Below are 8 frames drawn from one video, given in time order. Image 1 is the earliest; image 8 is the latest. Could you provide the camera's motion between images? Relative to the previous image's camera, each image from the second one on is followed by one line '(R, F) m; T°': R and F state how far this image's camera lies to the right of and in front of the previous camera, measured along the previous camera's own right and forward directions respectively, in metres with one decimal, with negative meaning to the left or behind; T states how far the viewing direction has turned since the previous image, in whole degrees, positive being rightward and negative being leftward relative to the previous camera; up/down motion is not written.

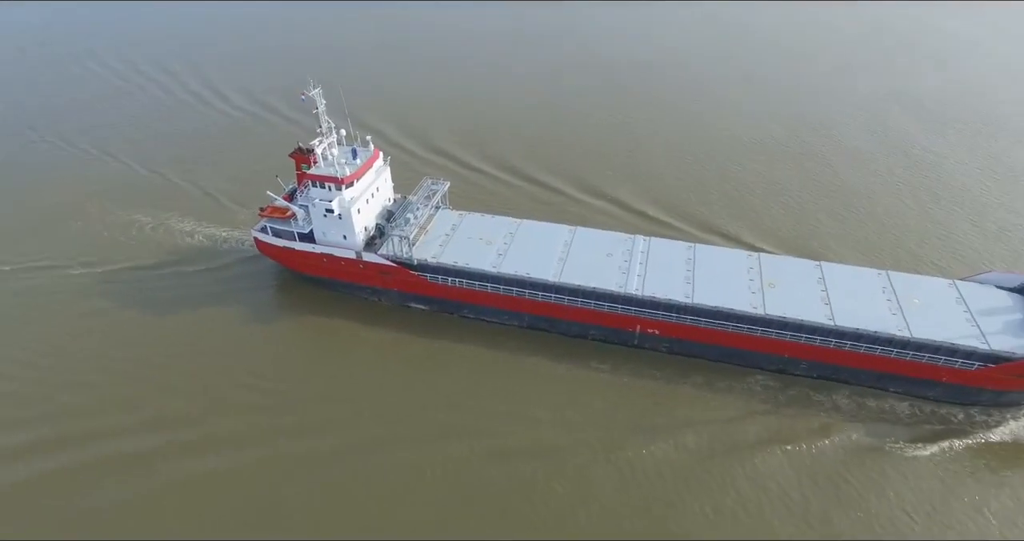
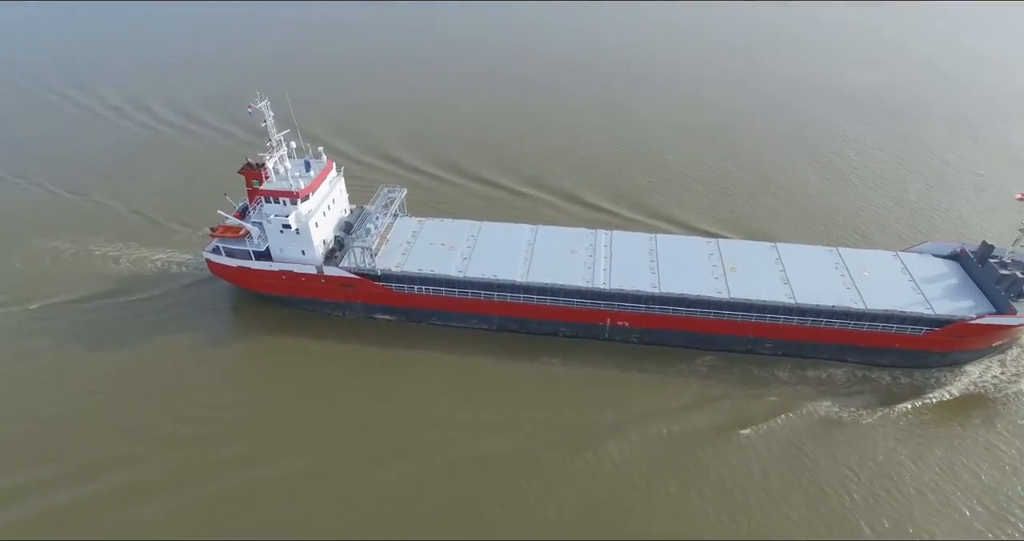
(-0.1, +0.1) m; +4°
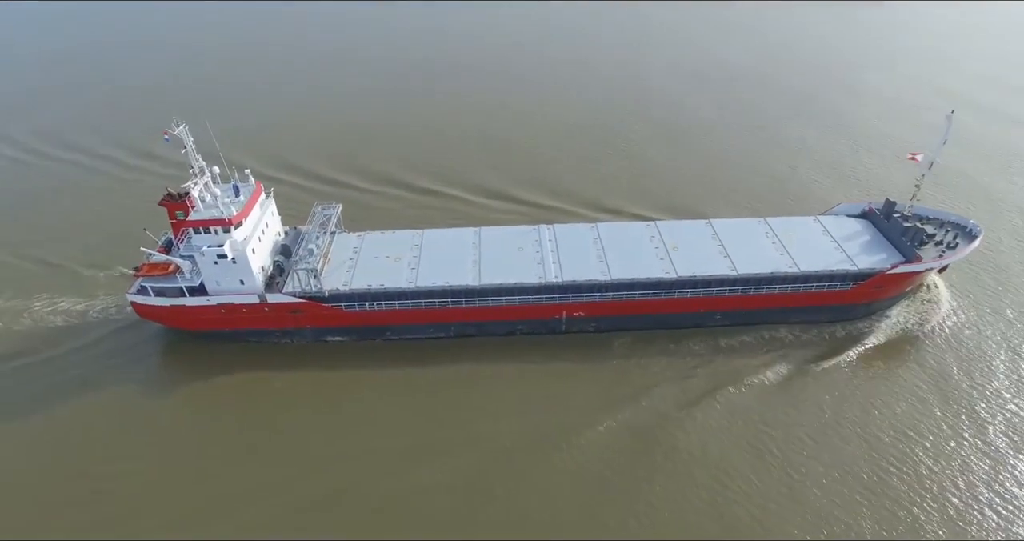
(-0.3, +0.1) m; +7°
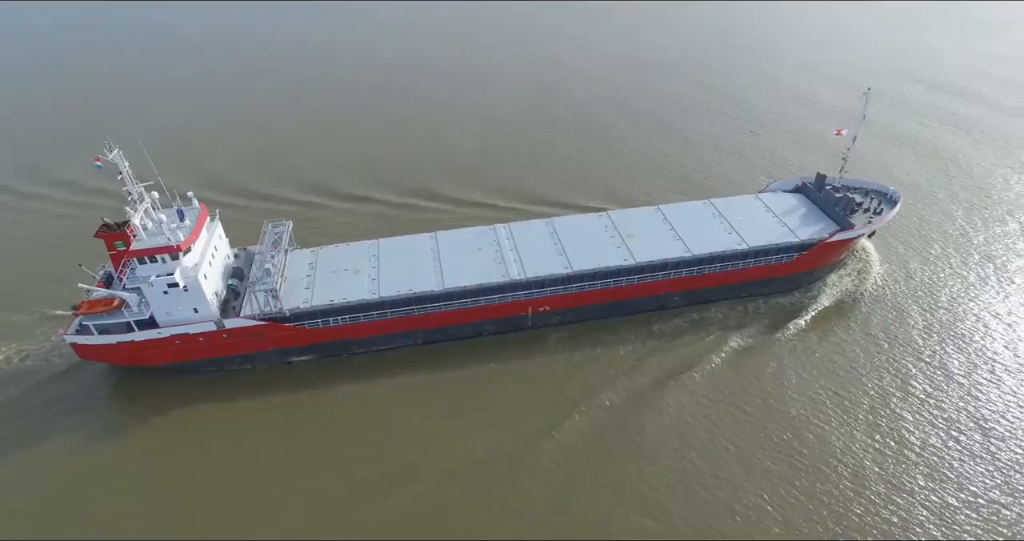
(-0.2, -0.1) m; +5°
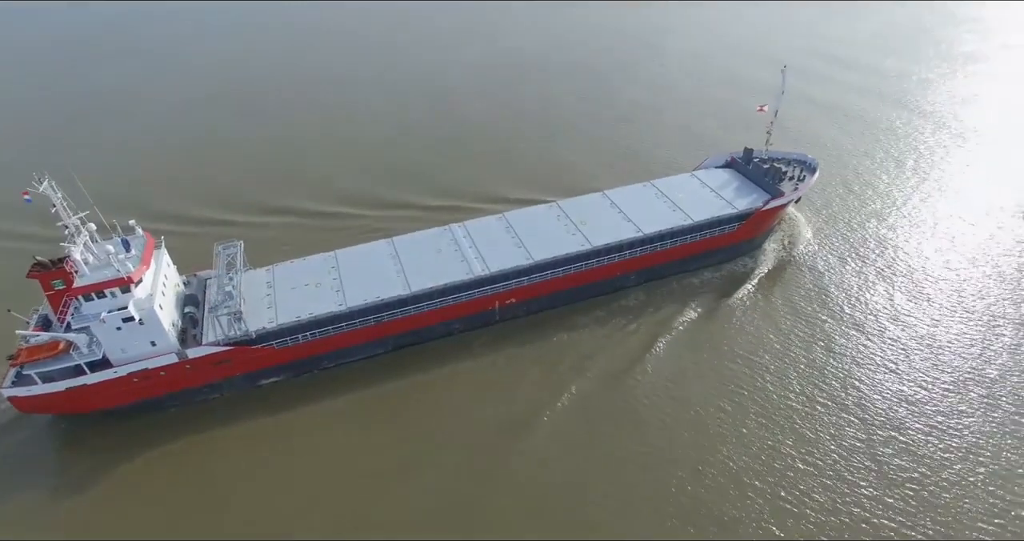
(-0.6, -0.3) m; +6°
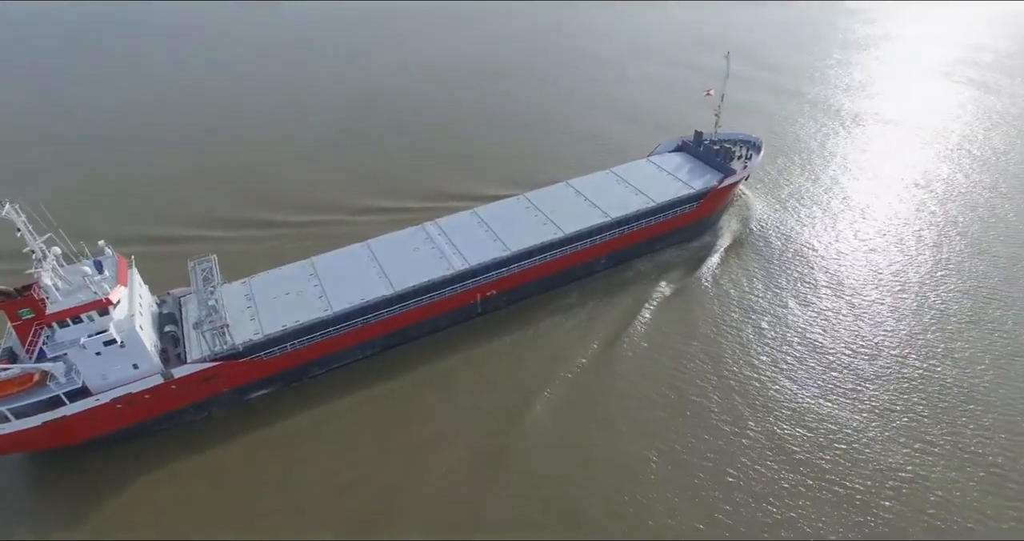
(-0.8, -0.4) m; +5°
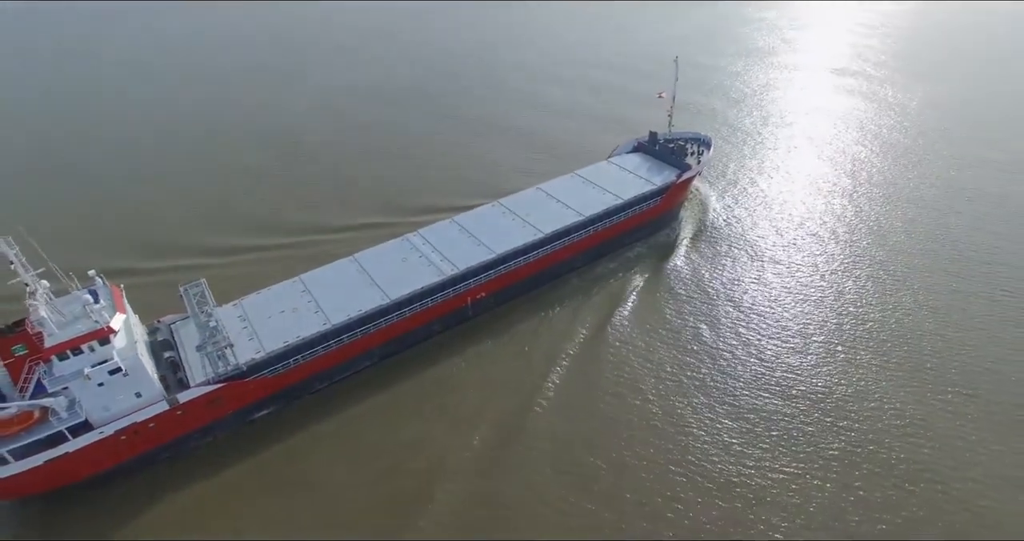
(-1.1, -0.6) m; +5°
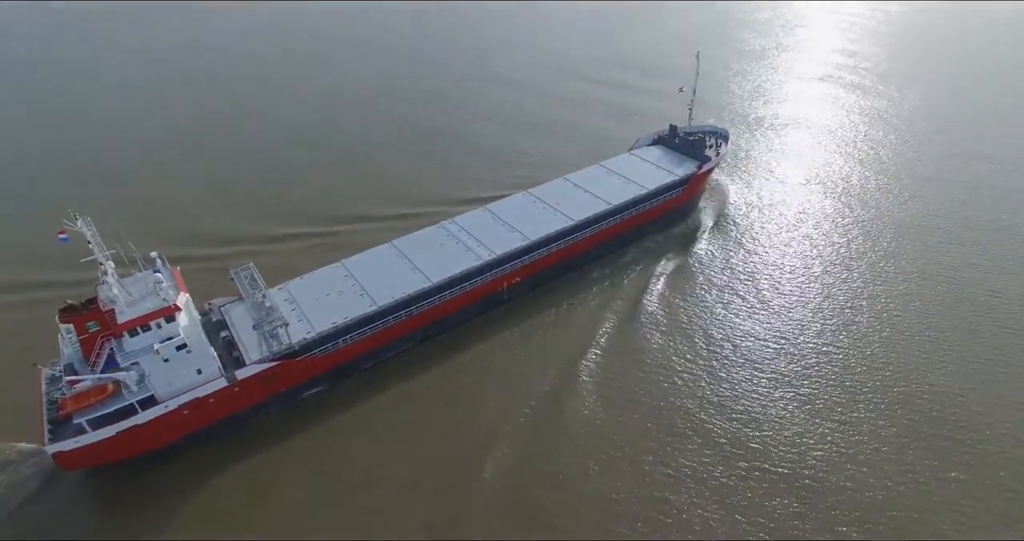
(-1.2, -0.5) m; 0°
